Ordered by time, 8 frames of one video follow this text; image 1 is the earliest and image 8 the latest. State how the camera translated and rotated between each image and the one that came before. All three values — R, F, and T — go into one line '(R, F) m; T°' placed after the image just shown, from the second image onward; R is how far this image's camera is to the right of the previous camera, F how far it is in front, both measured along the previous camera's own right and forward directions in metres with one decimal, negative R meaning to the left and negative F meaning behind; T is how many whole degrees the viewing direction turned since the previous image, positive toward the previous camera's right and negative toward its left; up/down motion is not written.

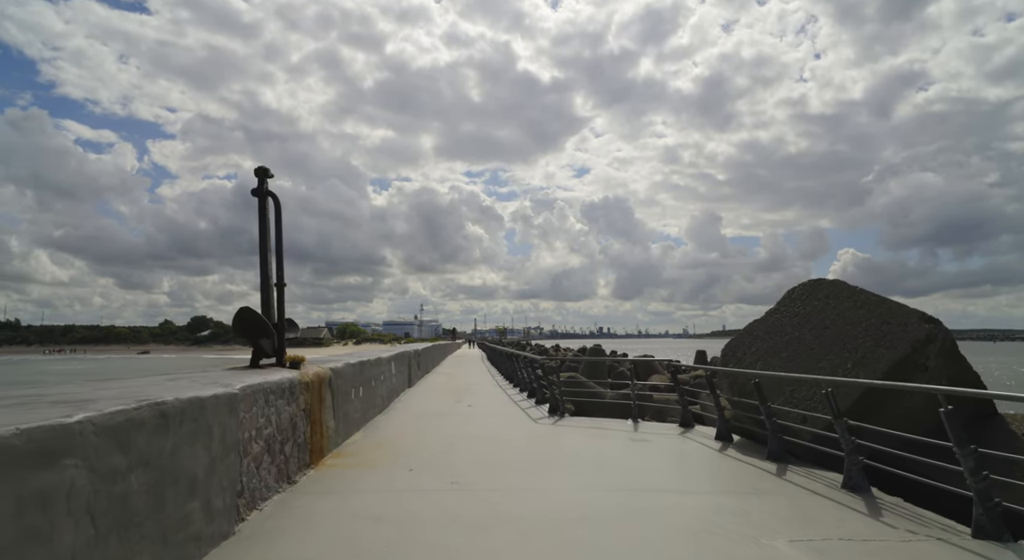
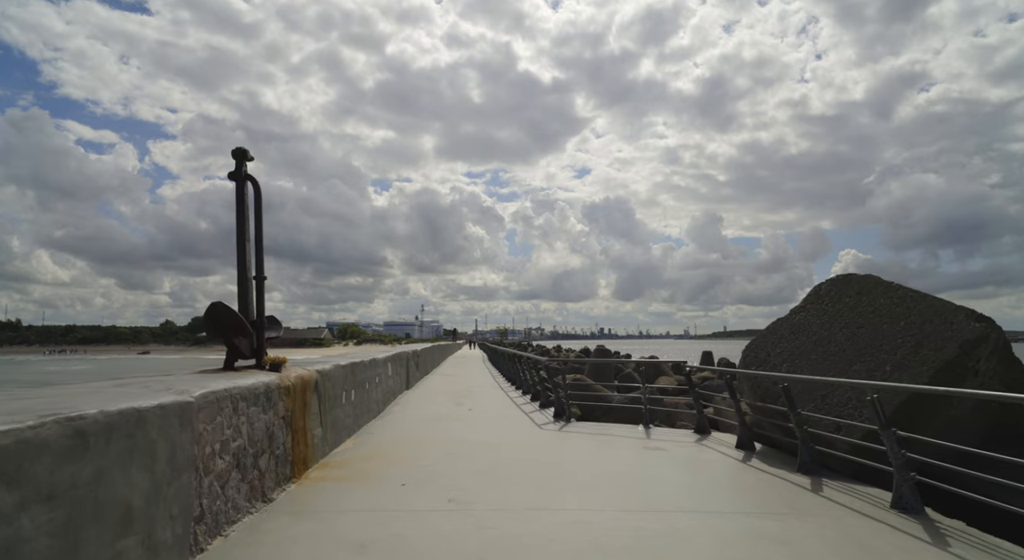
(0.0, +0.6) m; 0°
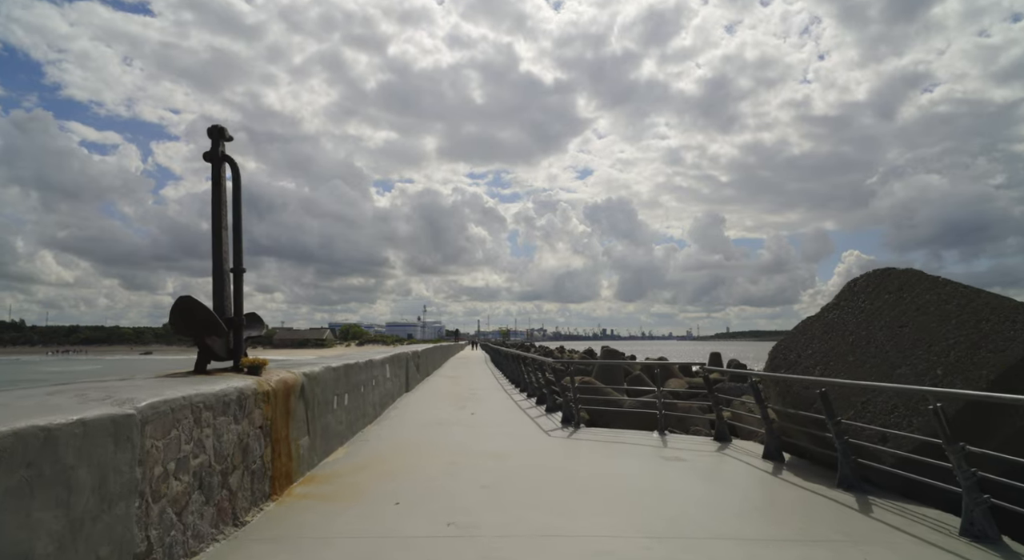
(-0.1, +0.6) m; 0°
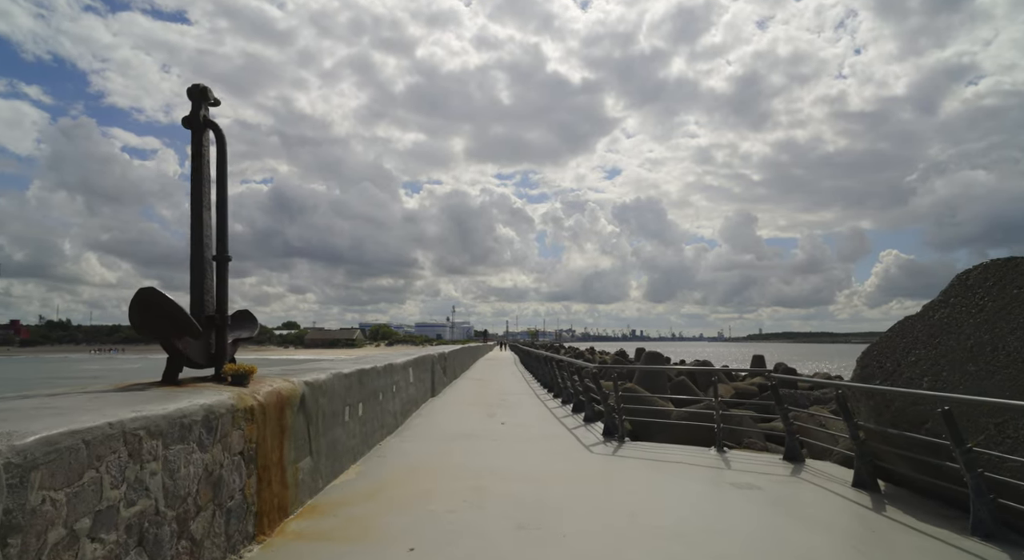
(-0.1, +1.1) m; -3°
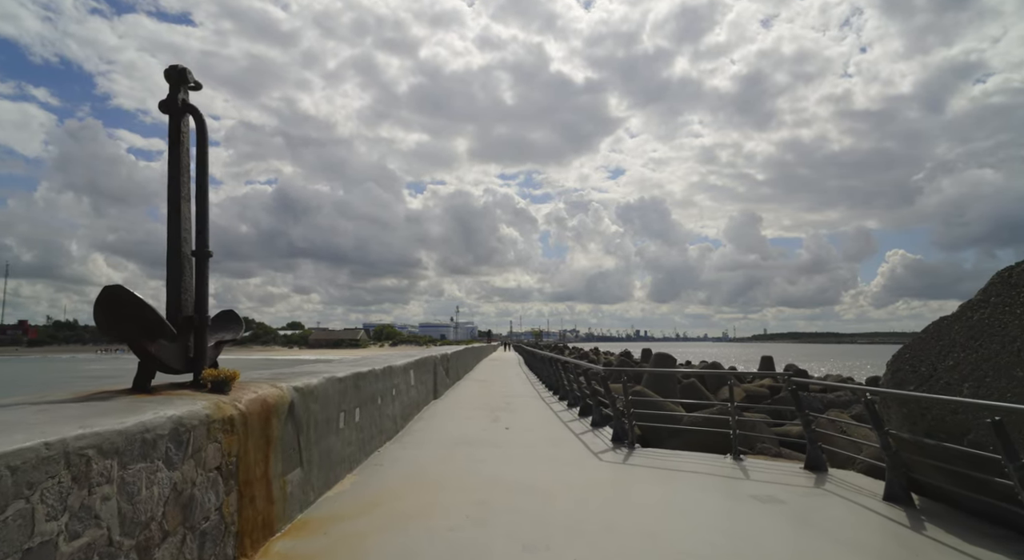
(0.0, +0.4) m; 0°
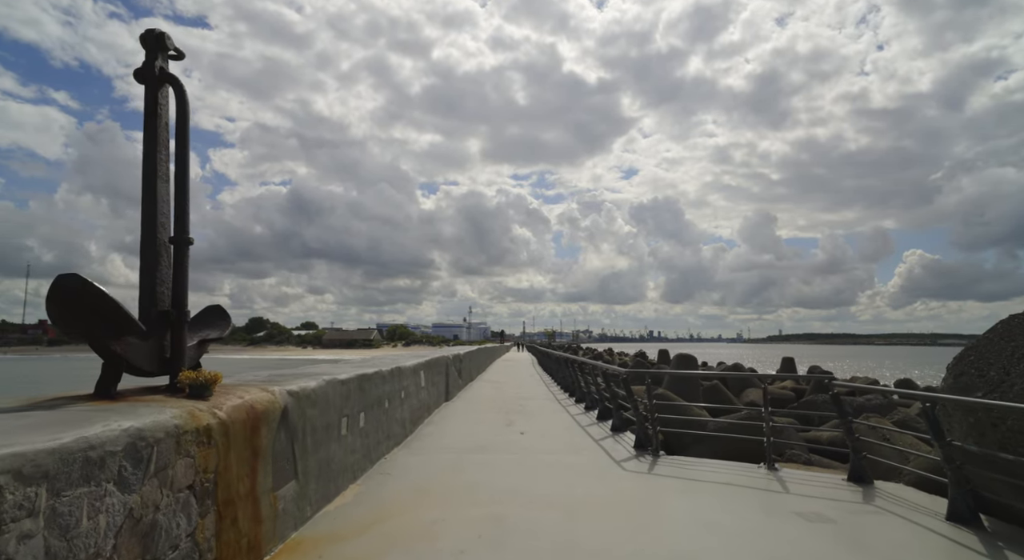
(0.0, +0.5) m; -1°
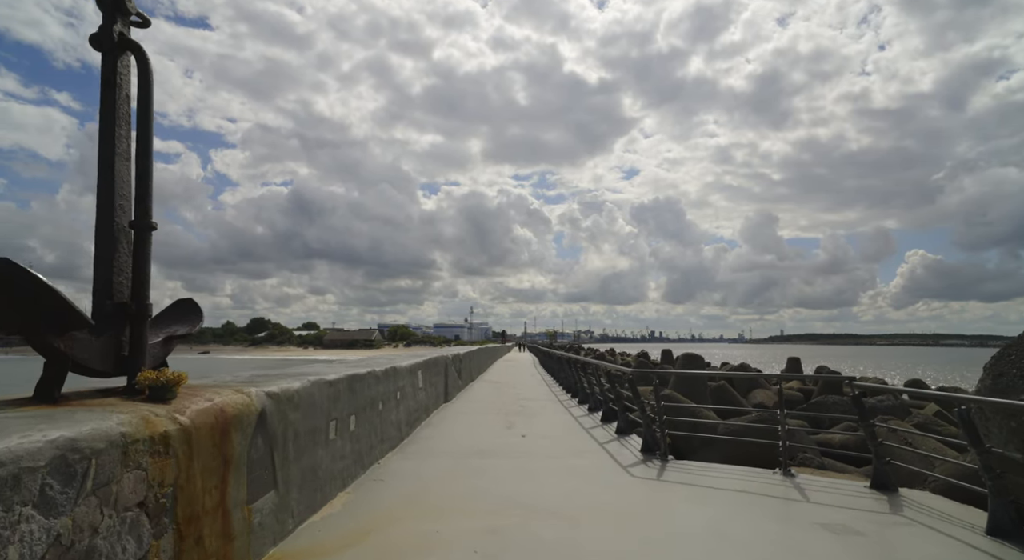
(0.0, +0.4) m; 0°
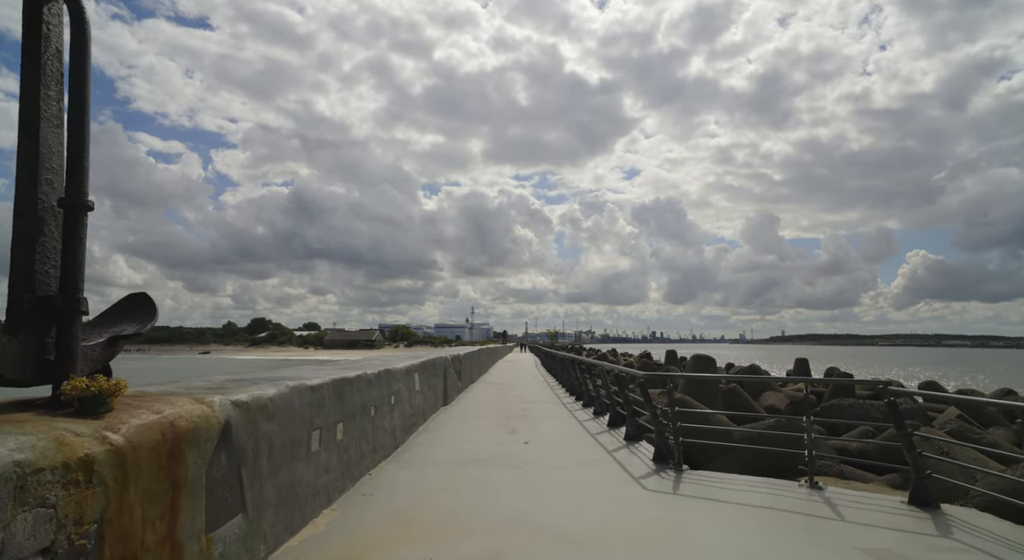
(0.0, +0.5) m; 0°
